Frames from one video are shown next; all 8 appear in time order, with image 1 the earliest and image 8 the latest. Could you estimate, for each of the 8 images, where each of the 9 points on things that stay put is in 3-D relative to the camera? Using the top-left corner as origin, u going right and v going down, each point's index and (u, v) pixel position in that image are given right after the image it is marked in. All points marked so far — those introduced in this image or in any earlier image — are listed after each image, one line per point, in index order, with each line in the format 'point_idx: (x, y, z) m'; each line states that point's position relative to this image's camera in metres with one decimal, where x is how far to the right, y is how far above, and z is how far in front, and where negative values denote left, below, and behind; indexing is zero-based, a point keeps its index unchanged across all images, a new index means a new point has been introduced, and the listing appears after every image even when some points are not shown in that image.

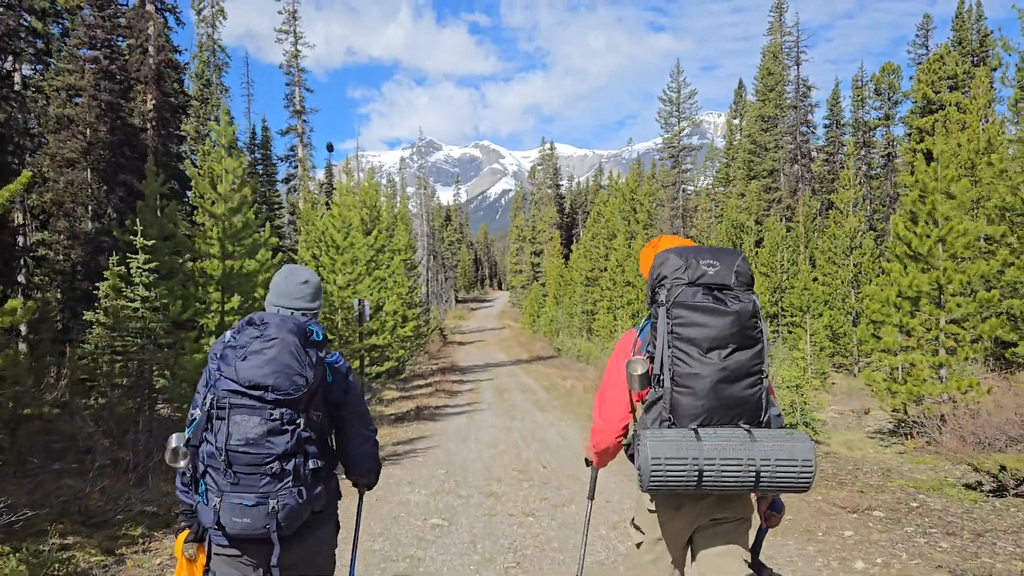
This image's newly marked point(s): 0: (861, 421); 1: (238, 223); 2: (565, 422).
0: (+6.8, -2.6, +15.8) m
1: (-4.6, +1.1, +13.6) m
2: (+1.0, -2.8, +17.7) m
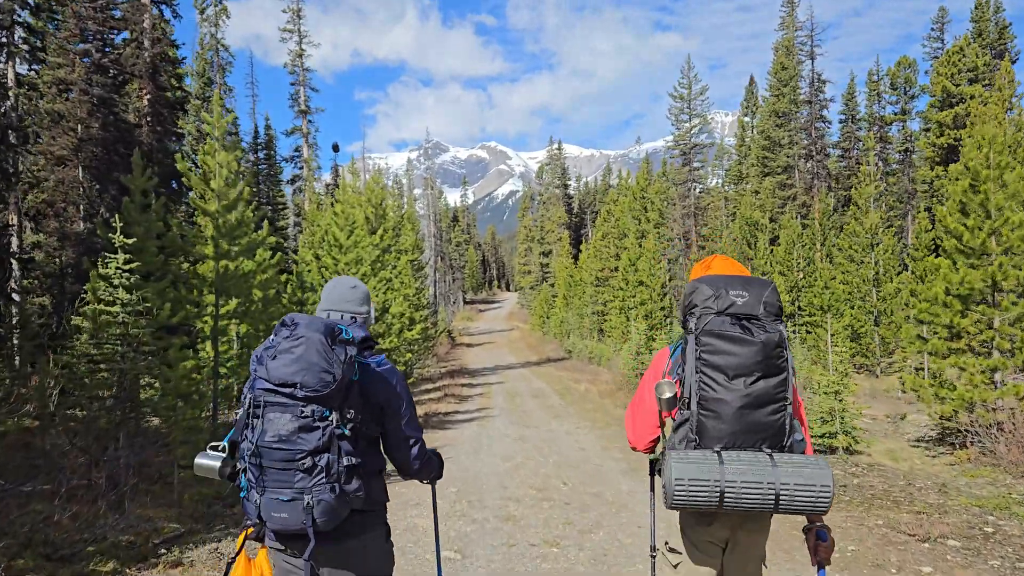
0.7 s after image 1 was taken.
0: (+7.1, -2.5, +14.8) m
1: (-4.4, +1.1, +12.8) m
2: (+1.3, -2.8, +16.8) m
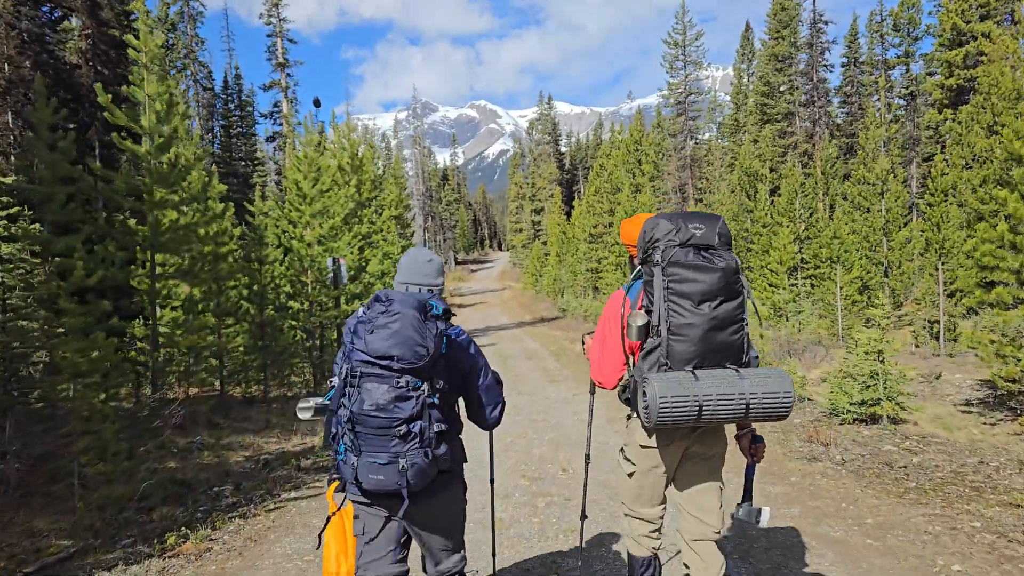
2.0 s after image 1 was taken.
0: (+6.9, -1.6, +13.2) m
1: (-4.6, +1.7, +10.9) m
2: (+1.1, -1.9, +15.2) m
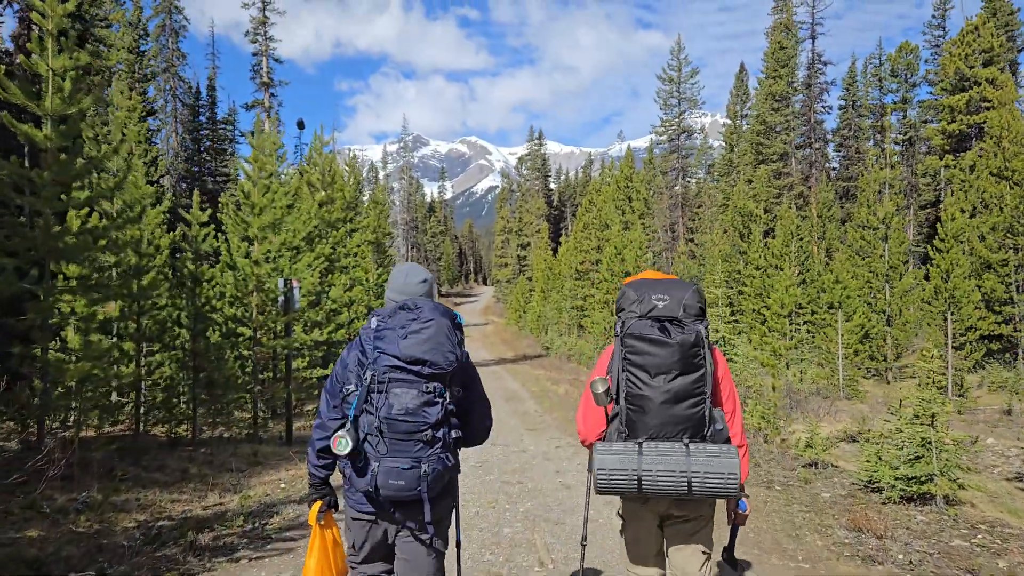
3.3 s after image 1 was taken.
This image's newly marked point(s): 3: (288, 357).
0: (+6.5, -2.3, +11.4) m
1: (-4.8, +1.5, +9.0) m
2: (+0.7, -2.5, +13.2) m
3: (-3.8, -1.1, +13.5) m
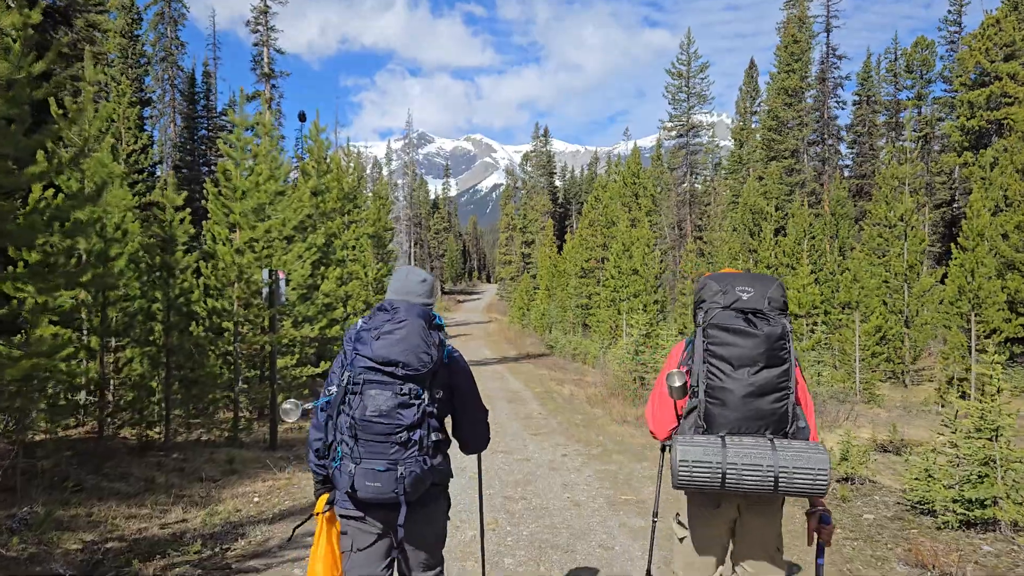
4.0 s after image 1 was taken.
0: (+6.5, -2.3, +10.4) m
1: (-4.7, +1.6, +8.1) m
2: (+0.7, -2.4, +12.2) m
3: (-3.7, -1.0, +12.6) m
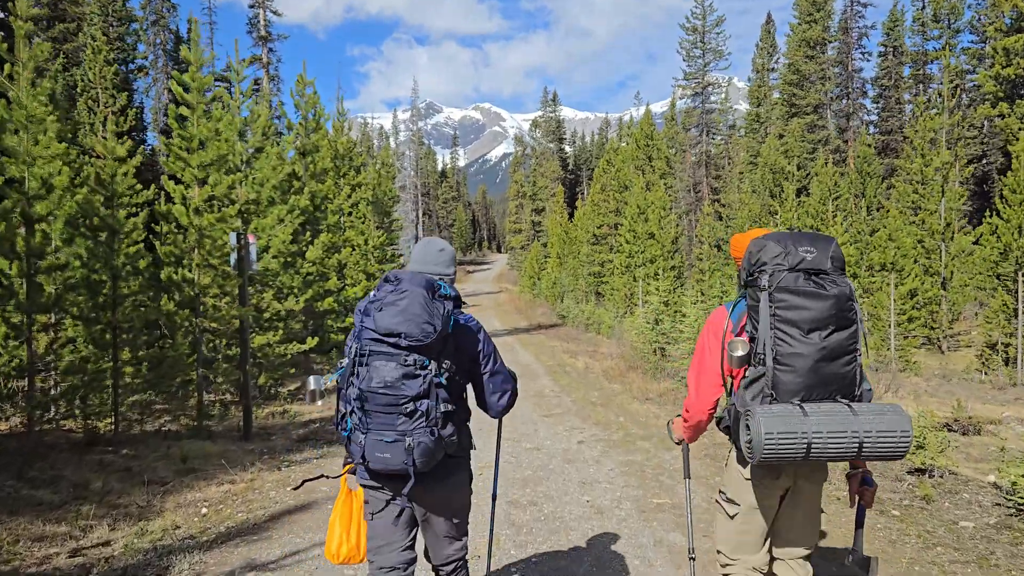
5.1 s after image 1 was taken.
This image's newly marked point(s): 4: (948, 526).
0: (+6.6, -1.8, +8.8) m
1: (-4.8, +1.9, +6.5) m
2: (+0.9, -1.9, +10.7) m
3: (-3.6, -0.6, +11.1) m
4: (+3.2, -1.8, +6.1) m
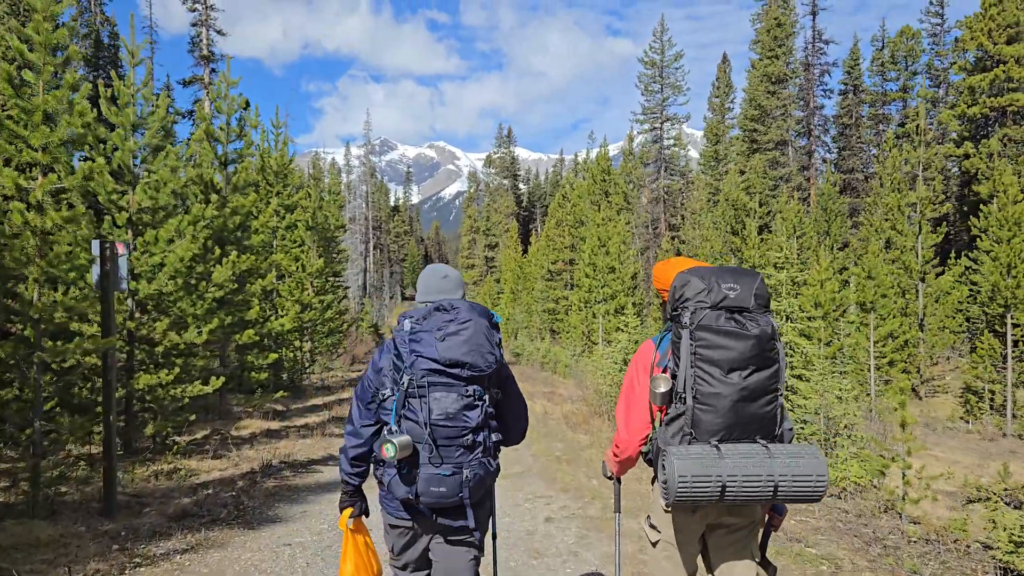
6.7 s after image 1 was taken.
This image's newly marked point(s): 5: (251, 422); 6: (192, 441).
0: (+6.2, -2.1, +6.9) m
1: (-5.0, +1.8, +4.1) m
2: (+0.3, -2.3, +8.4) m
3: (-4.1, -0.9, +8.6) m
4: (+3.0, -1.9, +4.0) m
5: (-5.1, -2.6, +15.9) m
6: (-5.0, -2.4, +12.7) m
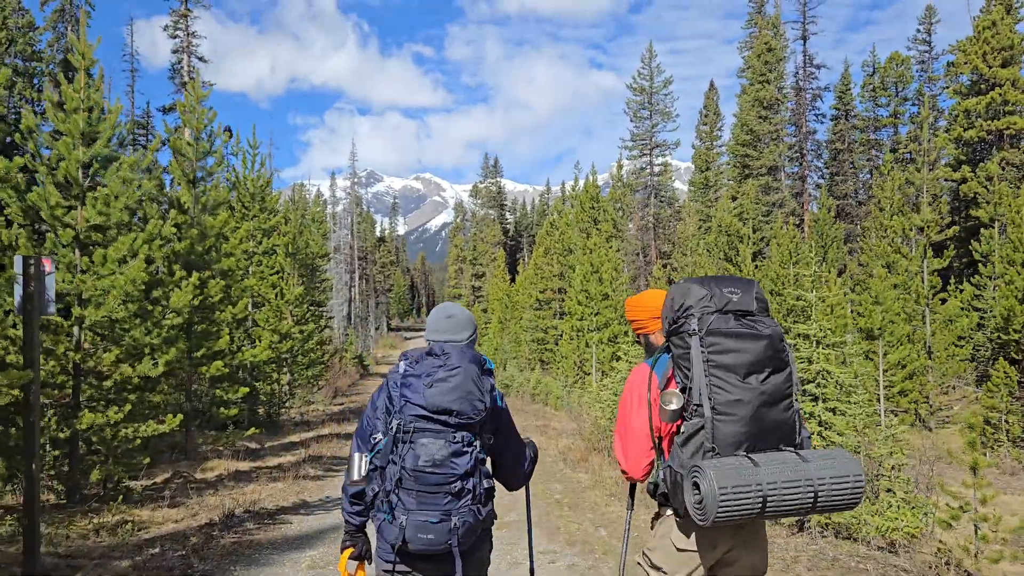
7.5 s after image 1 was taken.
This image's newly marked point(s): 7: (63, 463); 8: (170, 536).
0: (+6.2, -2.2, +5.8) m
1: (-4.9, +1.7, +2.9) m
2: (+0.3, -2.5, +7.2) m
3: (-4.2, -1.1, +7.4) m
4: (+3.0, -1.9, +2.8) m
5: (-5.2, -3.1, +14.6) m
6: (-5.1, -2.8, +11.4) m
7: (-5.2, -2.0, +9.4) m
8: (-3.5, -2.5, +8.3) m
